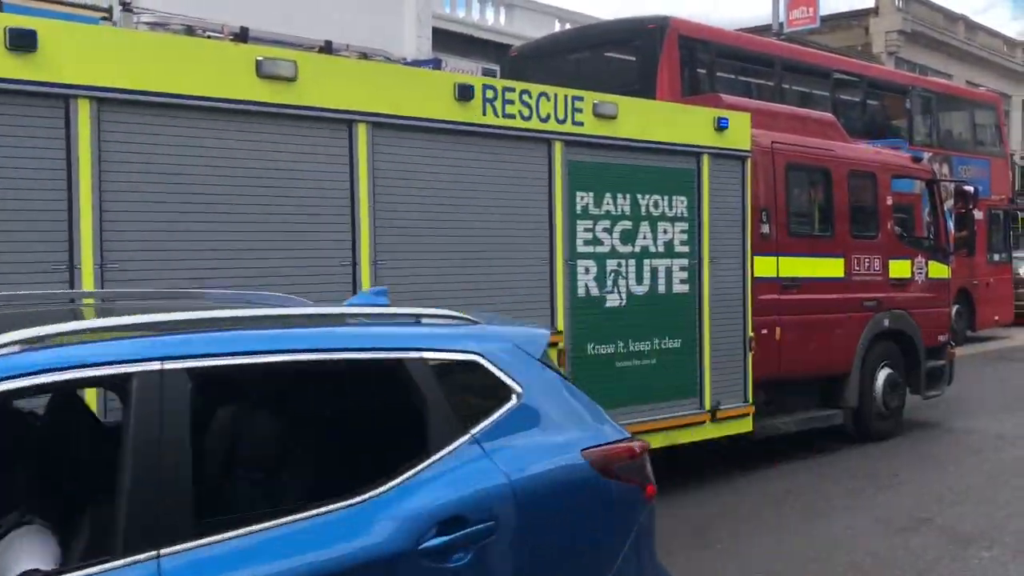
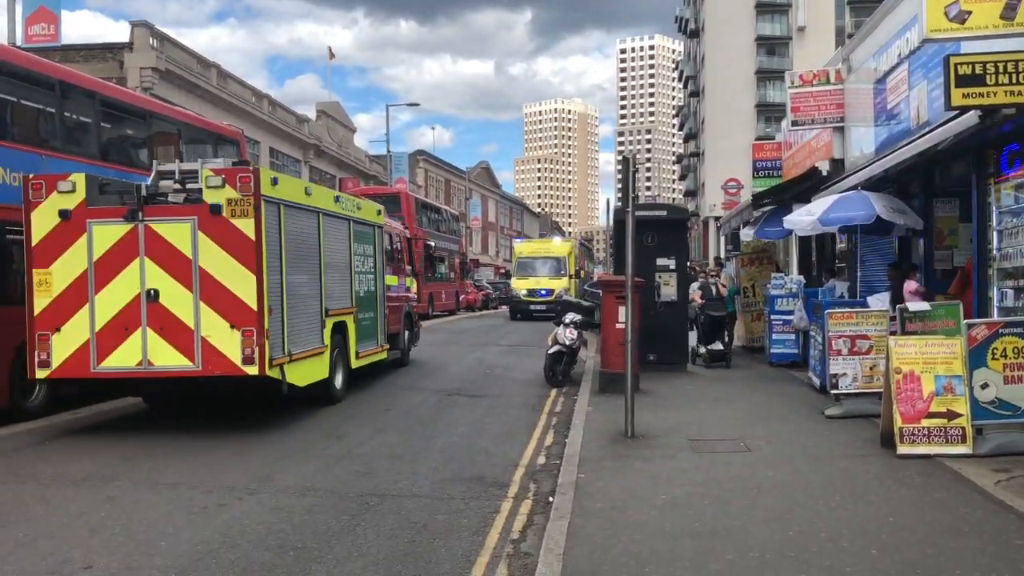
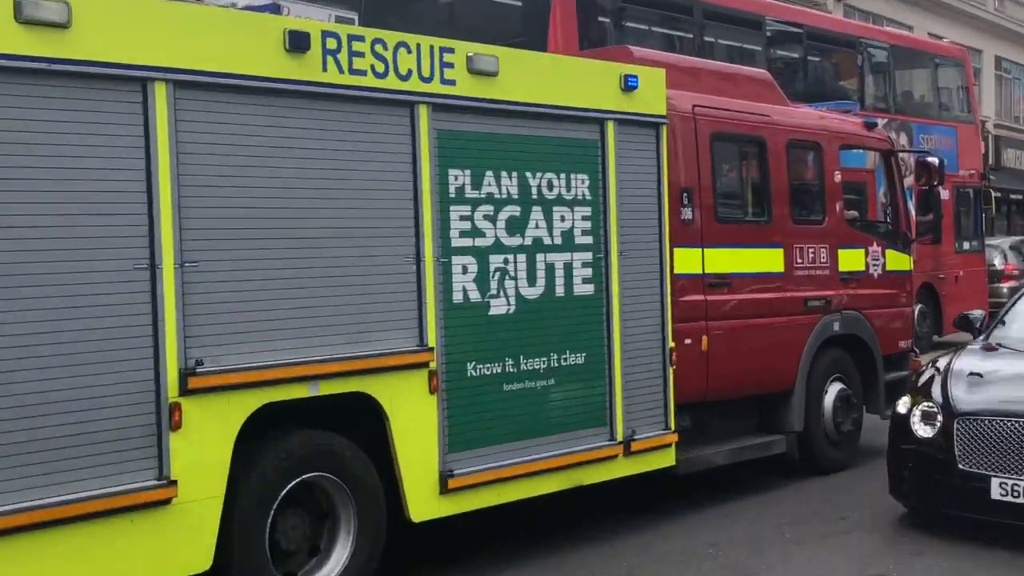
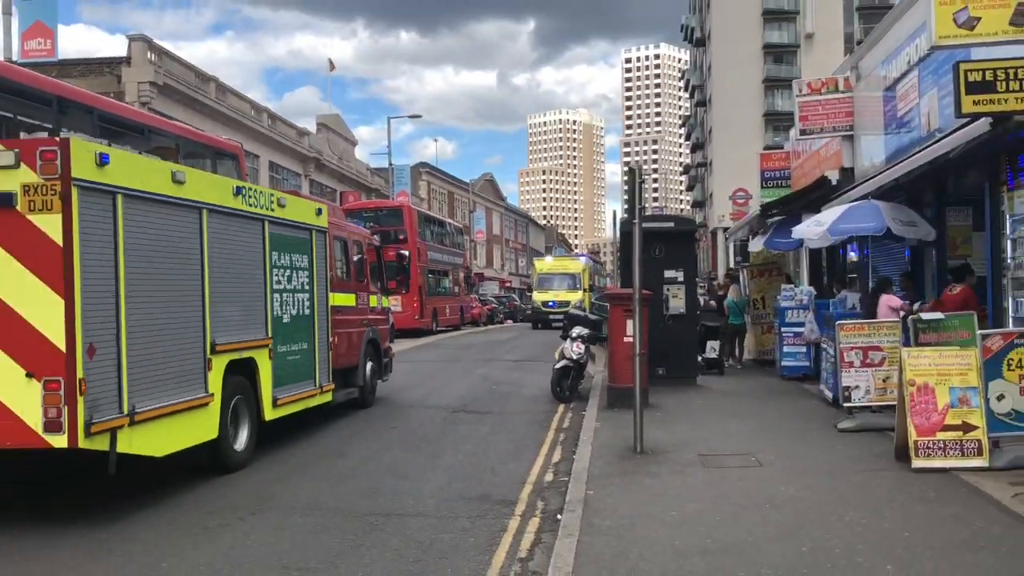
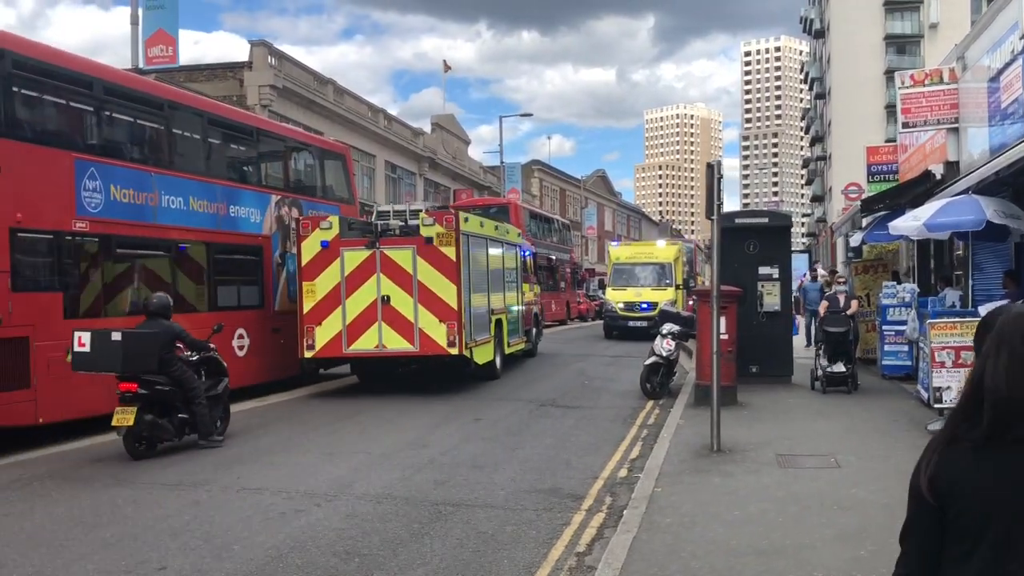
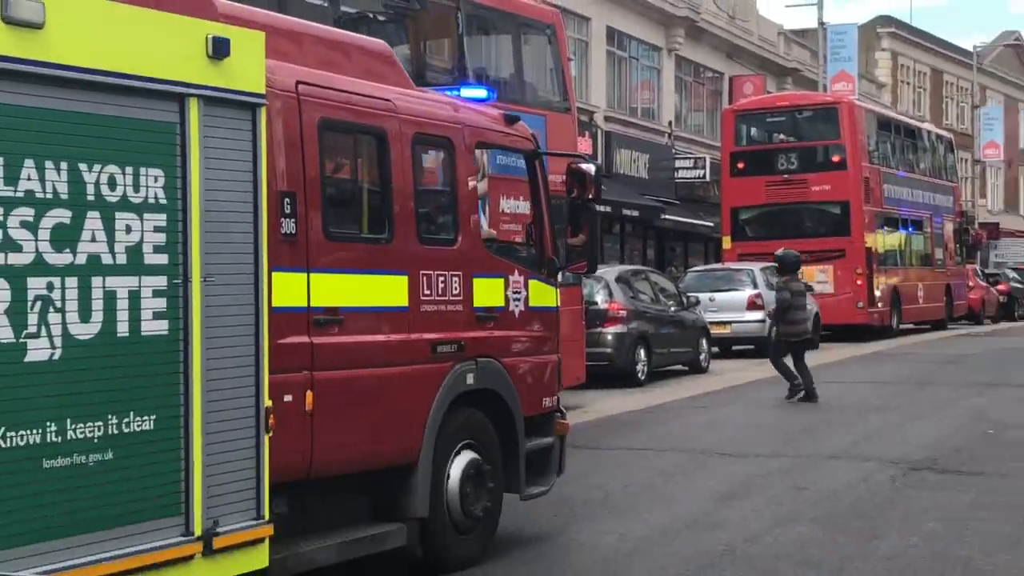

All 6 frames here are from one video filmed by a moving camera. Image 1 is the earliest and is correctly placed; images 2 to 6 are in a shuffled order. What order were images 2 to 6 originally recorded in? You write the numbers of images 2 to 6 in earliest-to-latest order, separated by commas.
3, 6, 4, 2, 5
